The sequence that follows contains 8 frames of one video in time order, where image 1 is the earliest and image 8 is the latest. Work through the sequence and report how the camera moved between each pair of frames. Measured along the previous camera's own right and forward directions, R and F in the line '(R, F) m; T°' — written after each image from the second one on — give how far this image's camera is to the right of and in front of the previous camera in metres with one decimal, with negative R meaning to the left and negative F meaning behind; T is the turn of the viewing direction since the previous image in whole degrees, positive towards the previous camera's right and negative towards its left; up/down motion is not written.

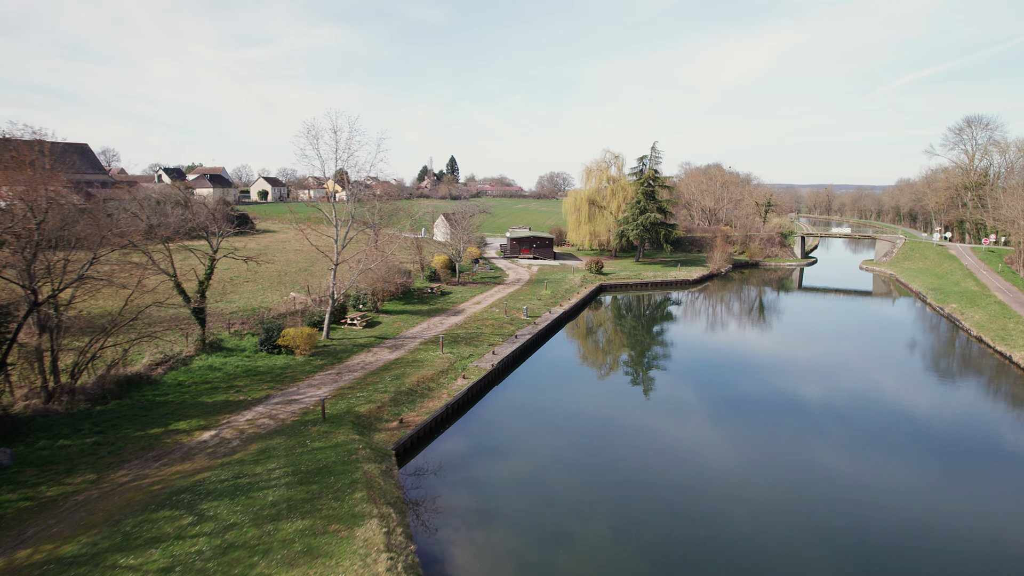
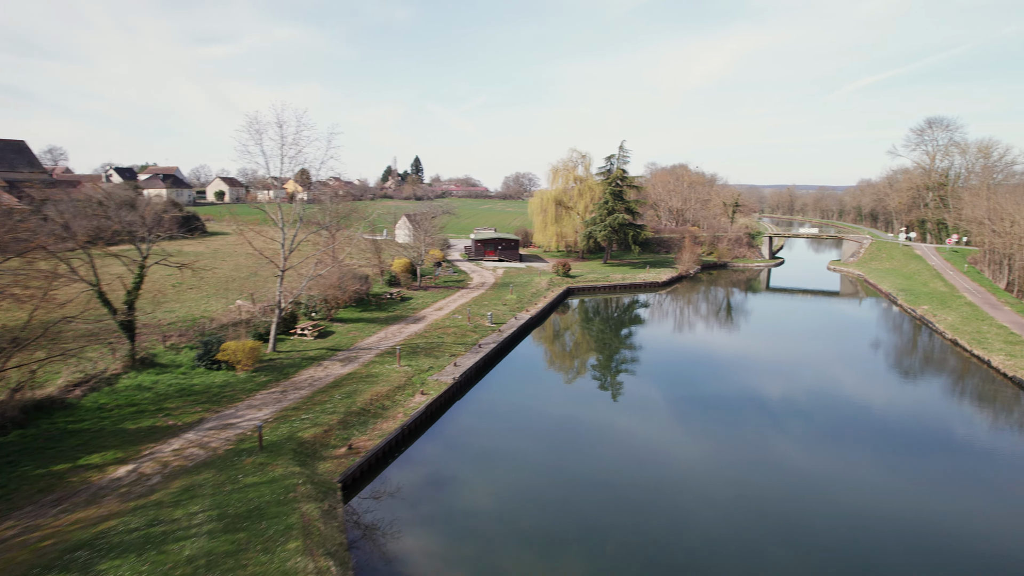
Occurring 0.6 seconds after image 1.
(+0.1, +1.0) m; +3°
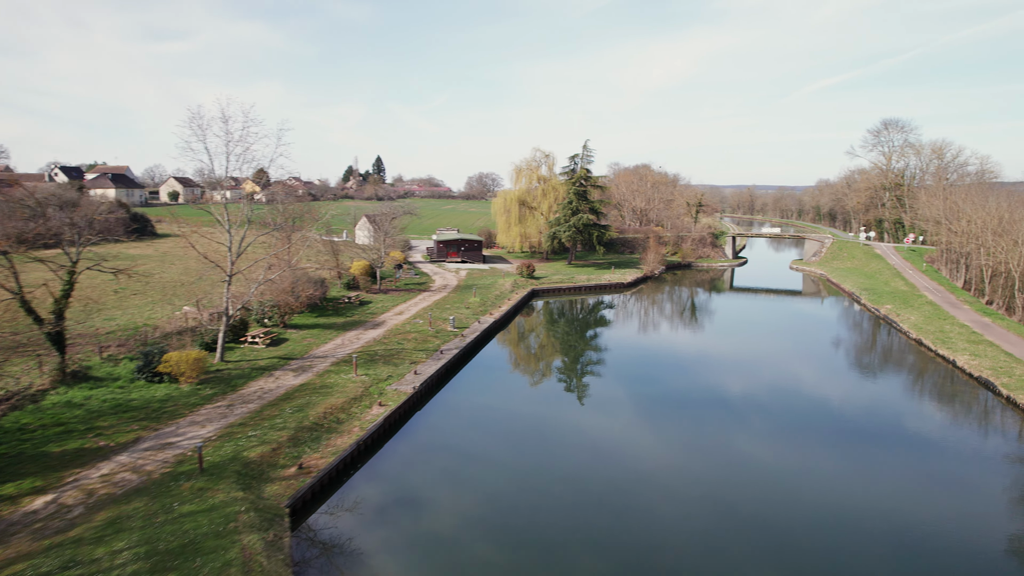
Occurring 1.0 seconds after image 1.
(0.0, +0.6) m; +3°
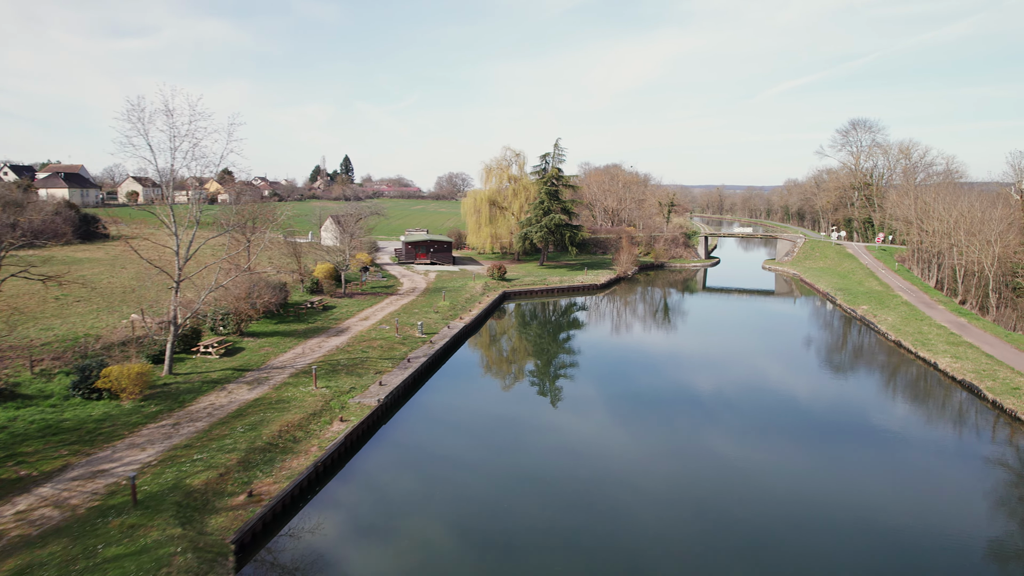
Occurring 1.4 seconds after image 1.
(0.0, +0.8) m; +2°
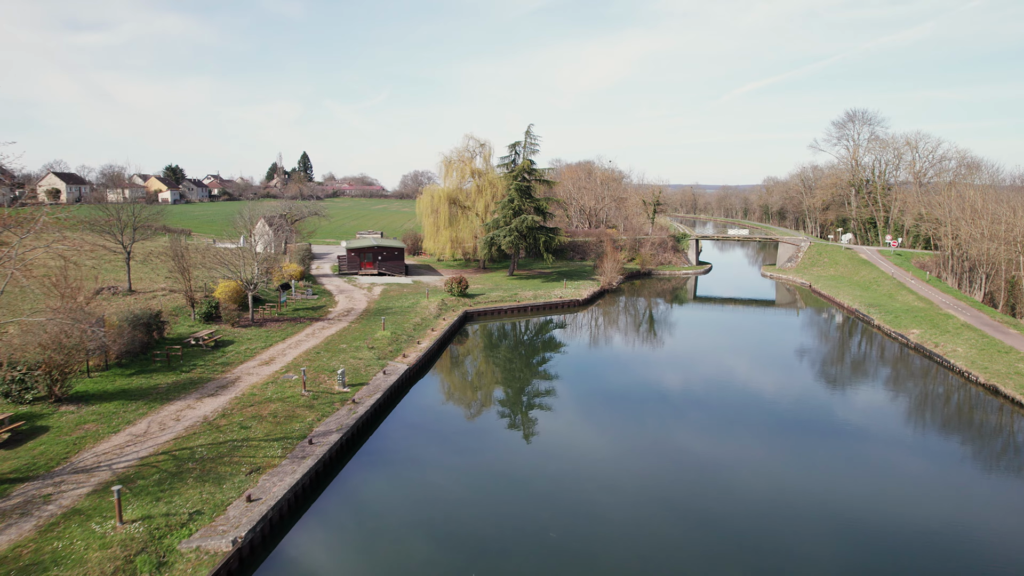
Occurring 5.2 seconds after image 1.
(+0.1, +5.0) m; +3°
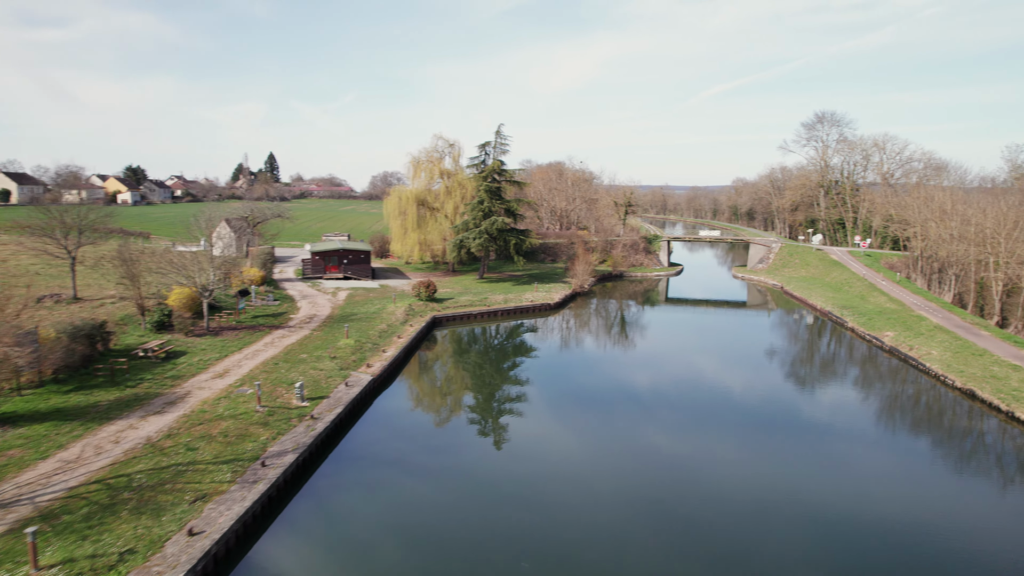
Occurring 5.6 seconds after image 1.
(0.0, +0.6) m; +2°
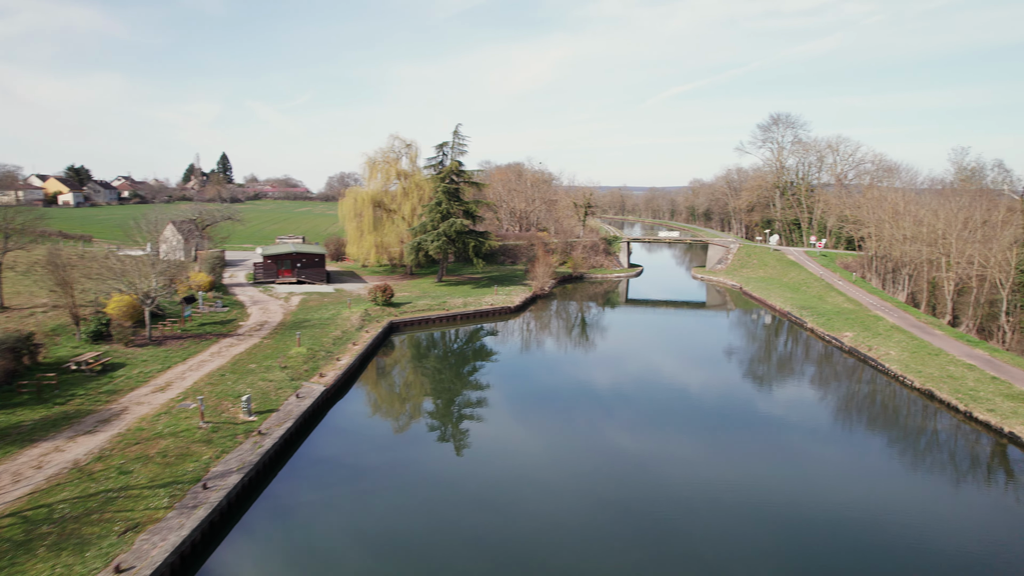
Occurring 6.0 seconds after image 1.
(0.0, +0.4) m; +3°
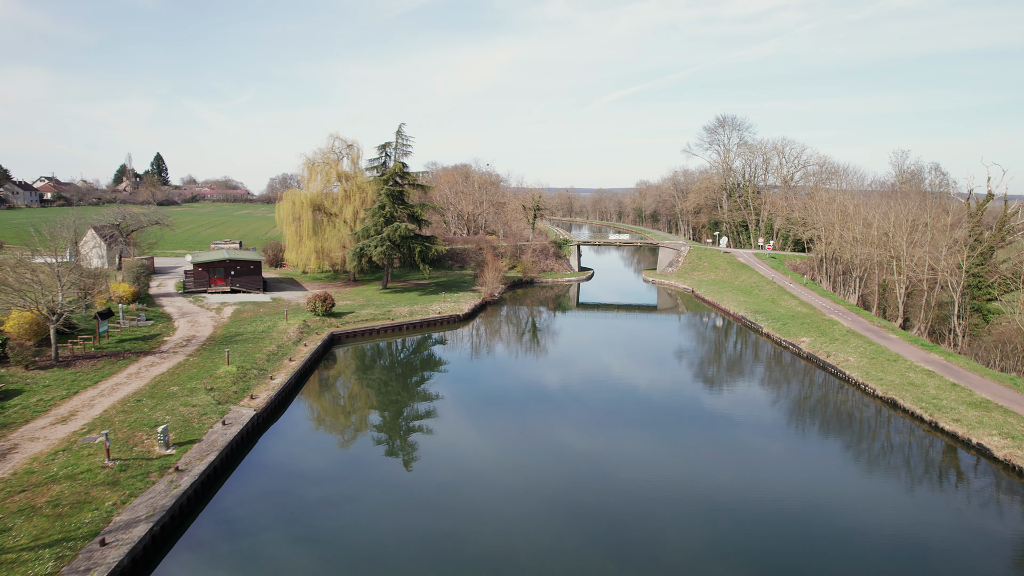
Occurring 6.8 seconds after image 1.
(0.0, +0.9) m; +4°
